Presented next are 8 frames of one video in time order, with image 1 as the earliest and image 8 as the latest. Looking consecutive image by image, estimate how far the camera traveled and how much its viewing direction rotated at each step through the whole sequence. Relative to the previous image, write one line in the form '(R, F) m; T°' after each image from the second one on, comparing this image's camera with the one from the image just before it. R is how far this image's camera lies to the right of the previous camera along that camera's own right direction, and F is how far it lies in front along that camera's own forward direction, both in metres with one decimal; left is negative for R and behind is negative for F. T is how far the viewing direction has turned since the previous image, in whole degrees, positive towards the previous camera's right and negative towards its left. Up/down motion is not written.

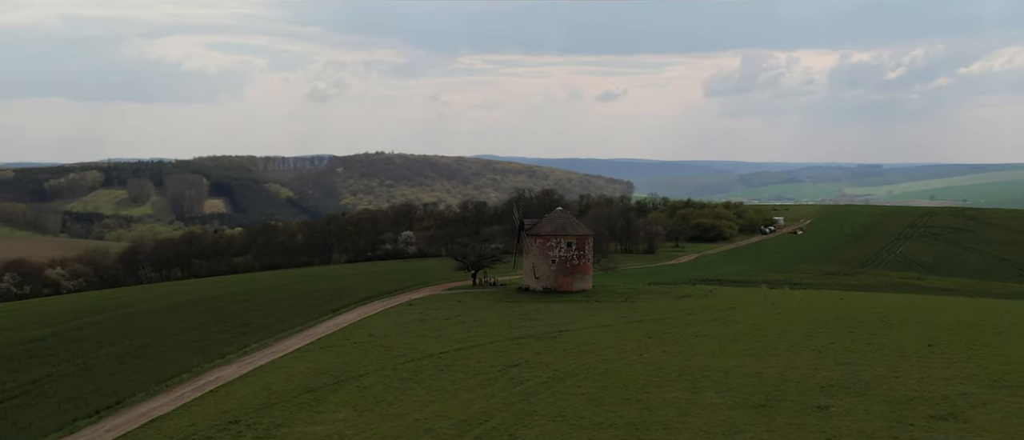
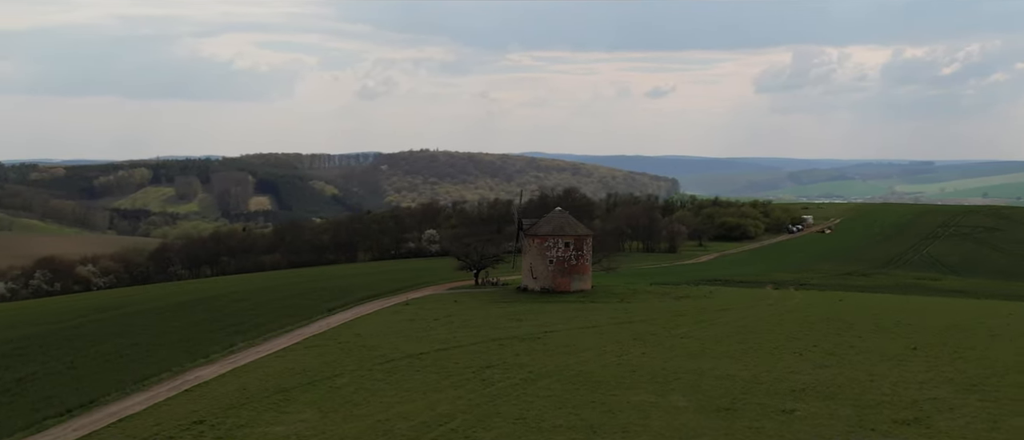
(+1.6, +0.1) m; -1°
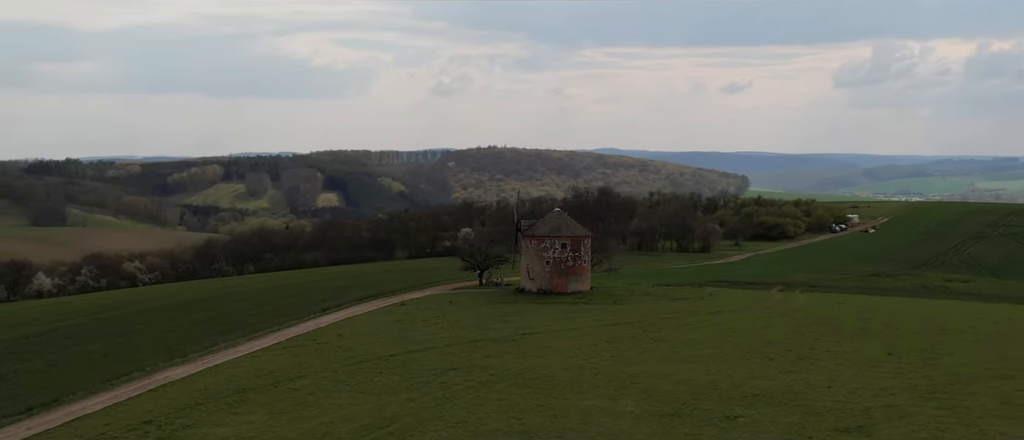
(+2.5, +0.1) m; -2°
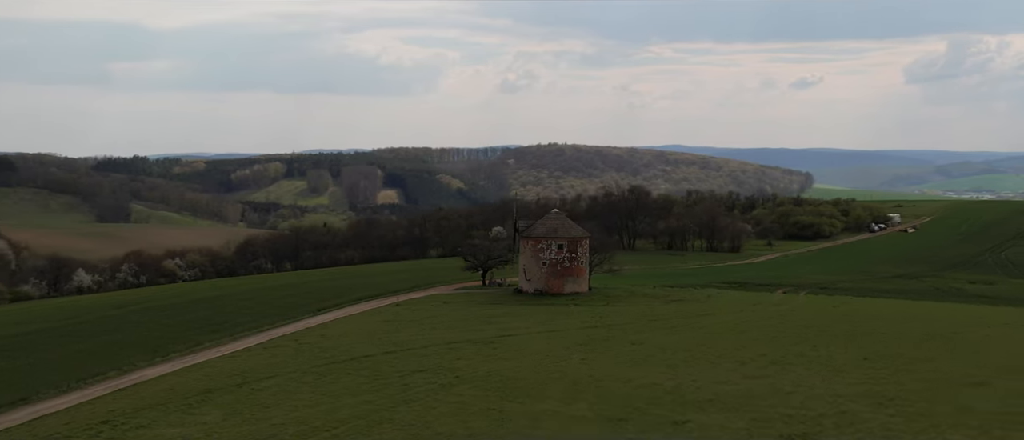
(+2.2, +0.1) m; -2°
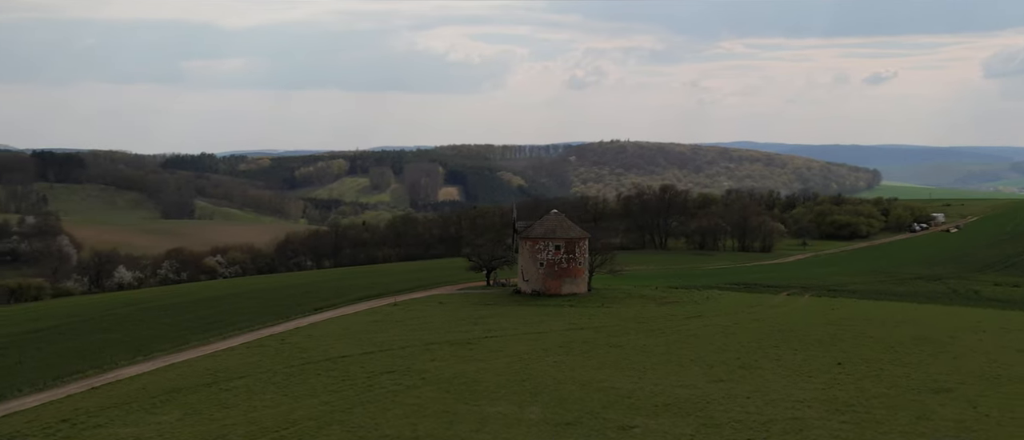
(+2.2, 0.0) m; -2°
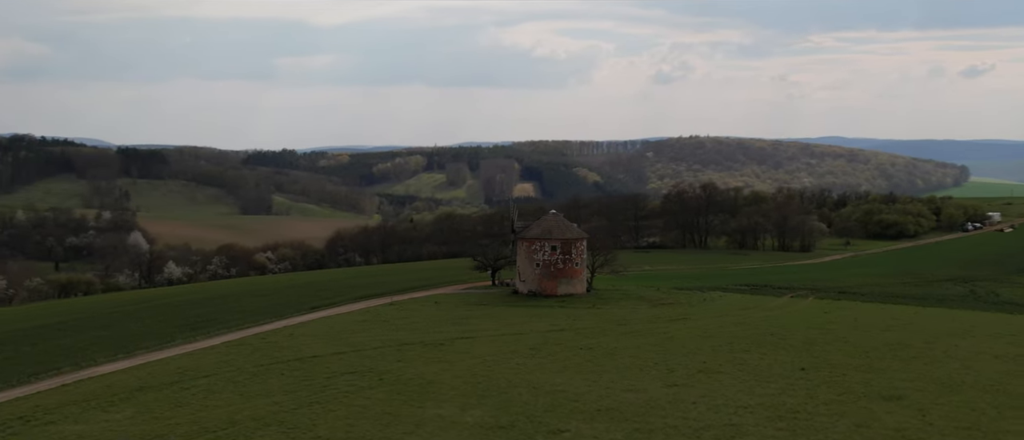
(+2.8, 0.0) m; -3°
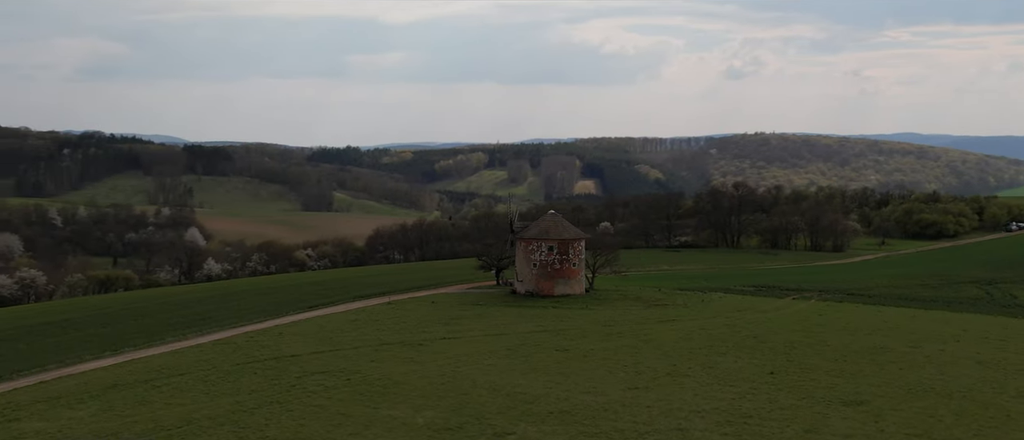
(+2.3, -0.1) m; -2°
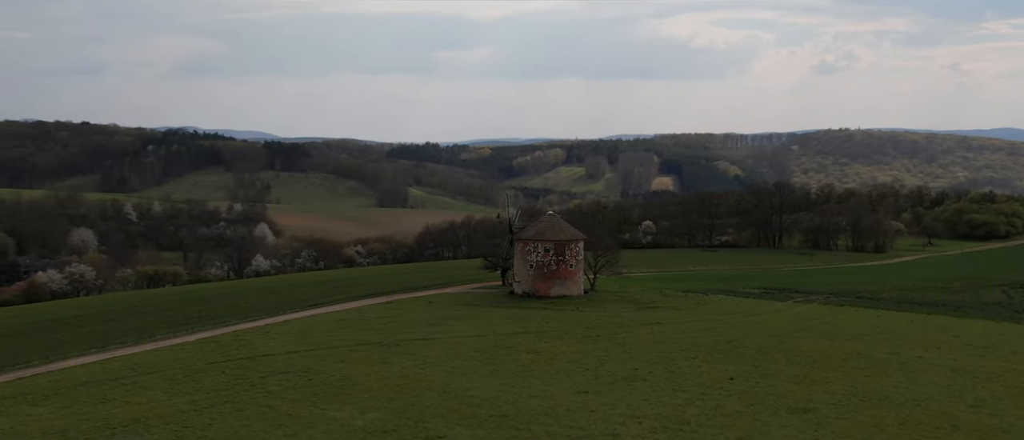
(+2.9, -0.1) m; -3°
